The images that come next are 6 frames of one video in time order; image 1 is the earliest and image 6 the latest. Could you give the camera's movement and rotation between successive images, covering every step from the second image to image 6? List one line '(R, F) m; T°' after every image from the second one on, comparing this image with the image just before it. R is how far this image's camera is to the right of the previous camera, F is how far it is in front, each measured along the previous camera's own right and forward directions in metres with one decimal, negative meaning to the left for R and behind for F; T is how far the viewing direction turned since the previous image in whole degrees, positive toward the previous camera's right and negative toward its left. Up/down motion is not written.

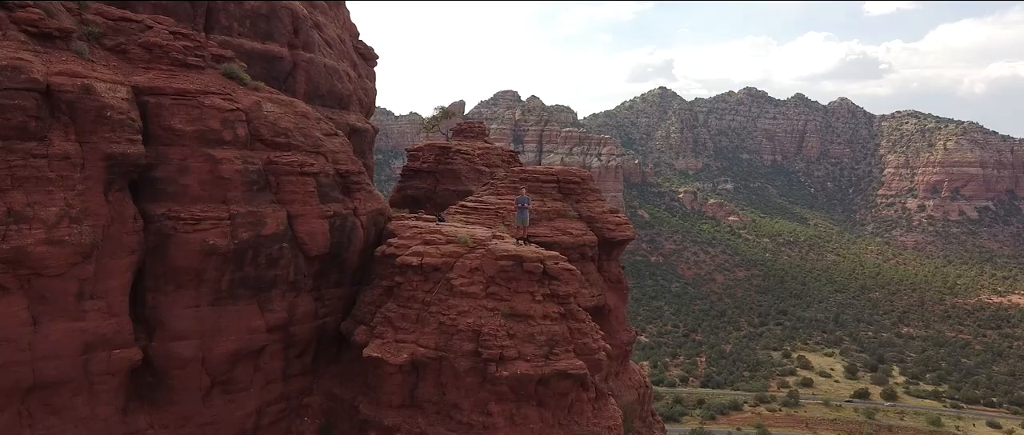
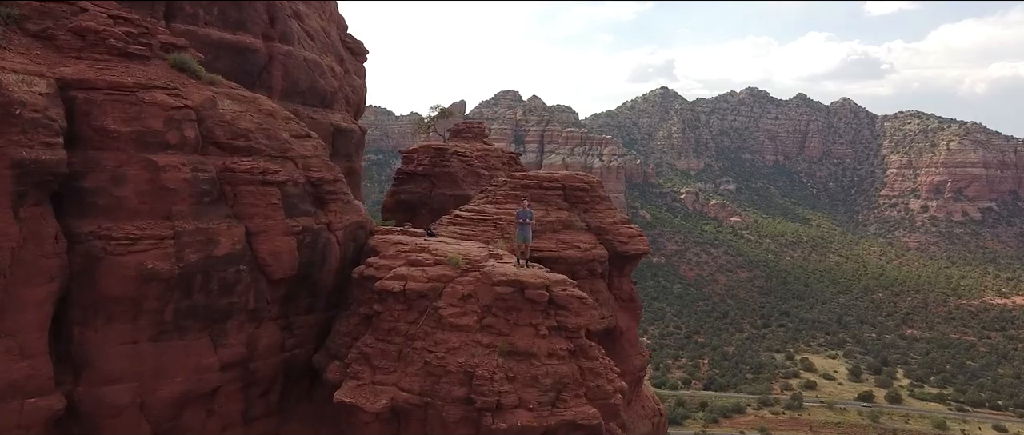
(0.0, +0.3) m; 0°
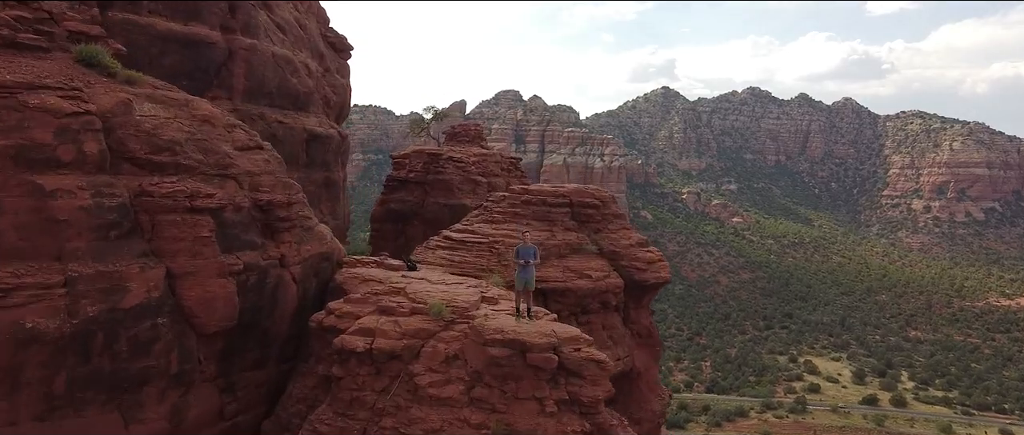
(0.0, +0.3) m; 0°
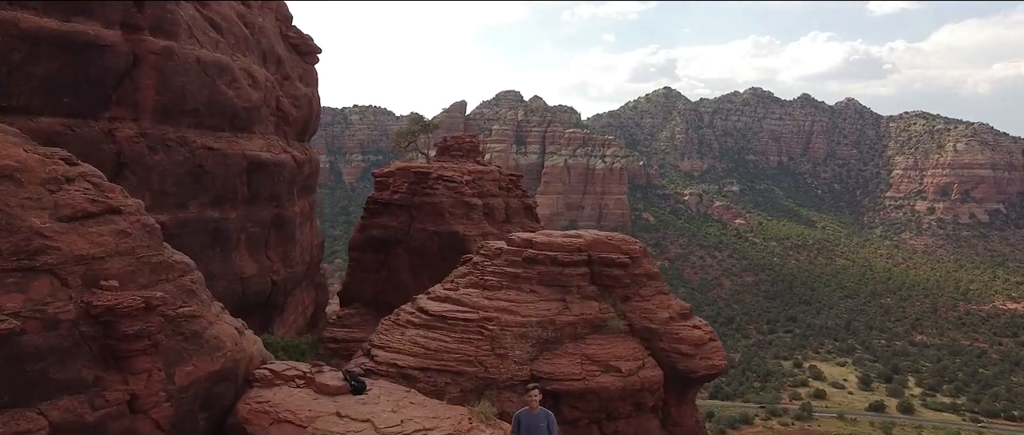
(0.0, +0.5) m; 0°
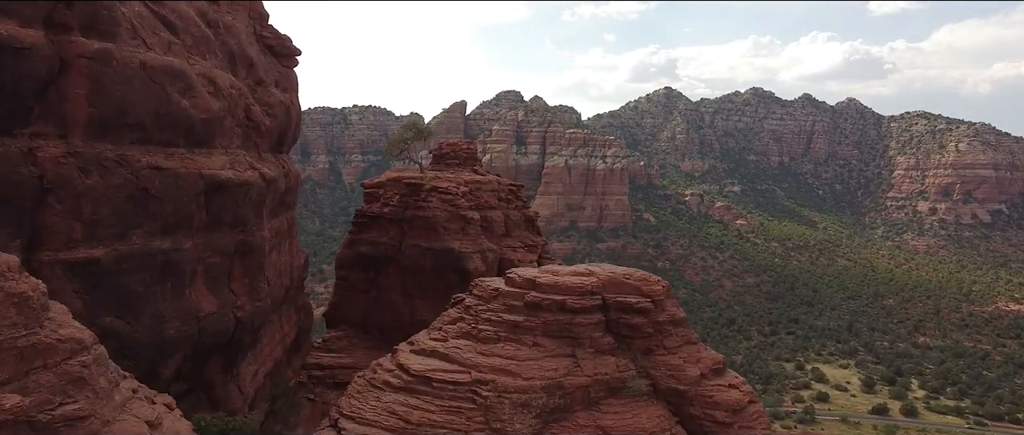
(0.0, +0.3) m; 0°
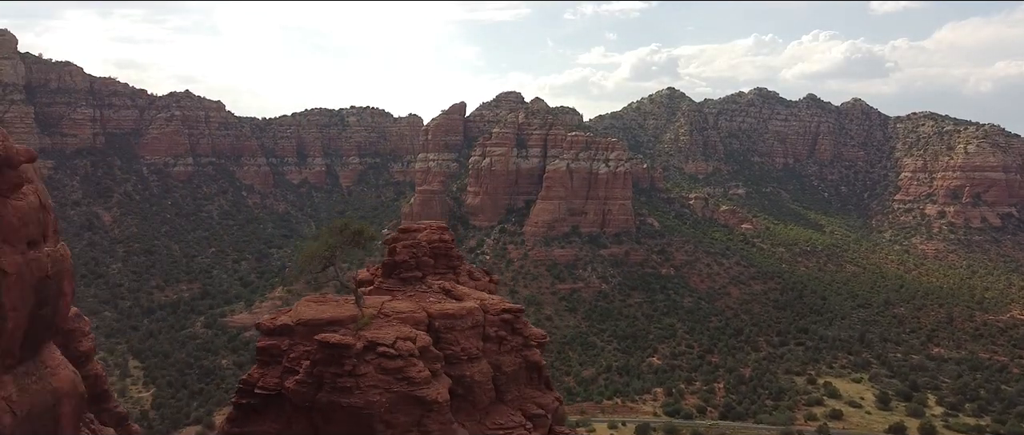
(0.0, +1.4) m; 0°
